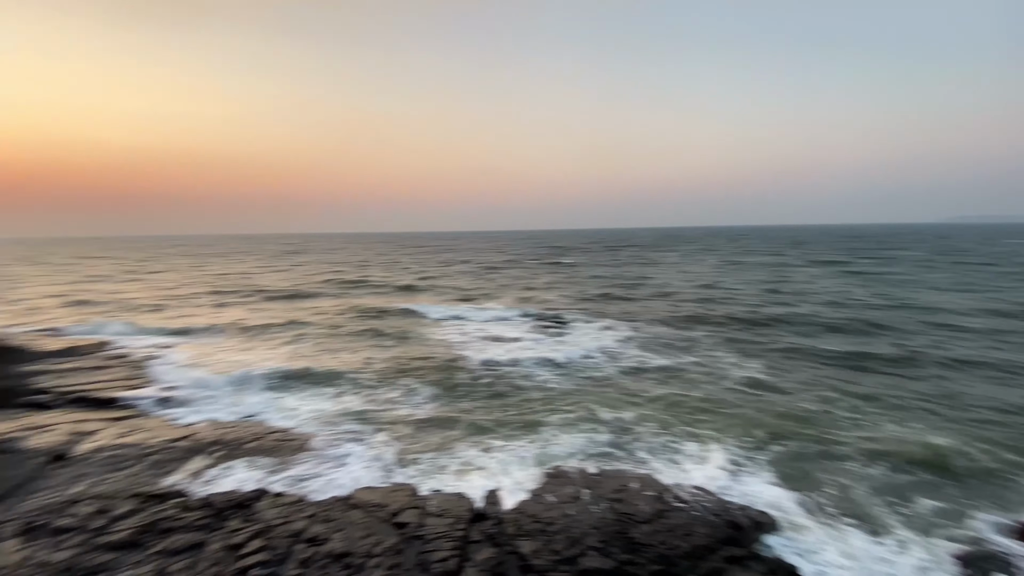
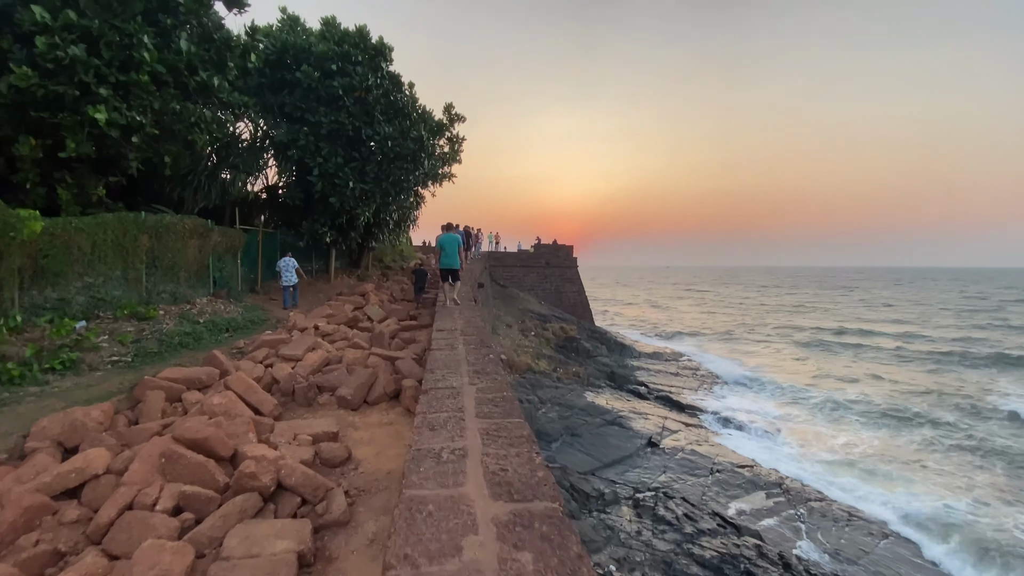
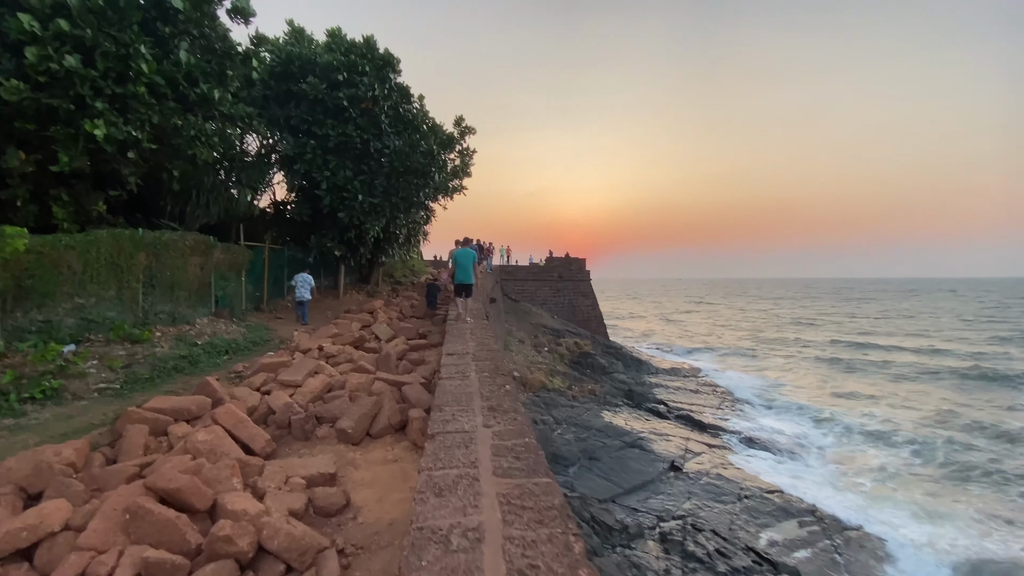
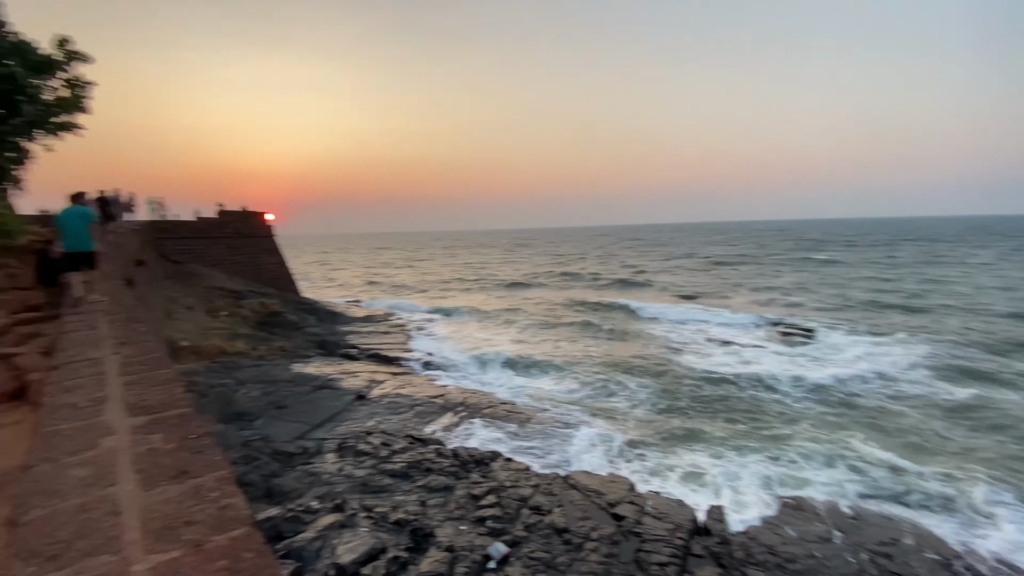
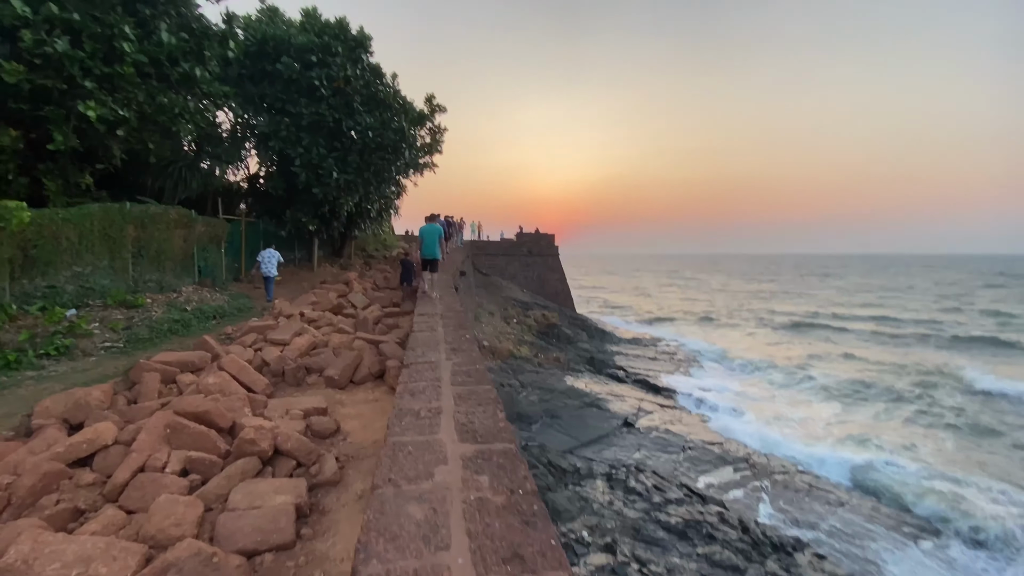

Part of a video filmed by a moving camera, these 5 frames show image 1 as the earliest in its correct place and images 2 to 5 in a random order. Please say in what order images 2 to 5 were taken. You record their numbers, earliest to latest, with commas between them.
4, 5, 2, 3
